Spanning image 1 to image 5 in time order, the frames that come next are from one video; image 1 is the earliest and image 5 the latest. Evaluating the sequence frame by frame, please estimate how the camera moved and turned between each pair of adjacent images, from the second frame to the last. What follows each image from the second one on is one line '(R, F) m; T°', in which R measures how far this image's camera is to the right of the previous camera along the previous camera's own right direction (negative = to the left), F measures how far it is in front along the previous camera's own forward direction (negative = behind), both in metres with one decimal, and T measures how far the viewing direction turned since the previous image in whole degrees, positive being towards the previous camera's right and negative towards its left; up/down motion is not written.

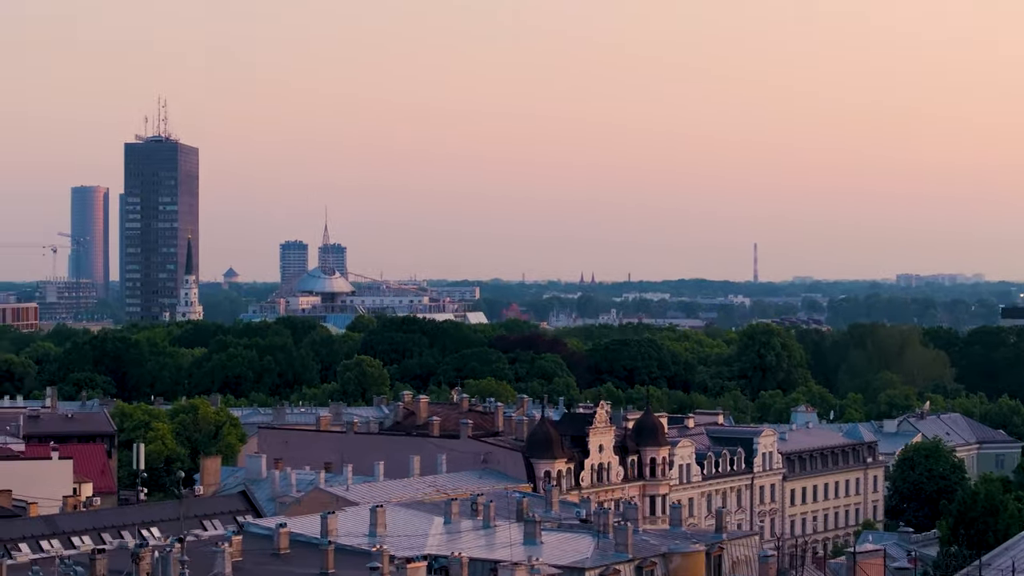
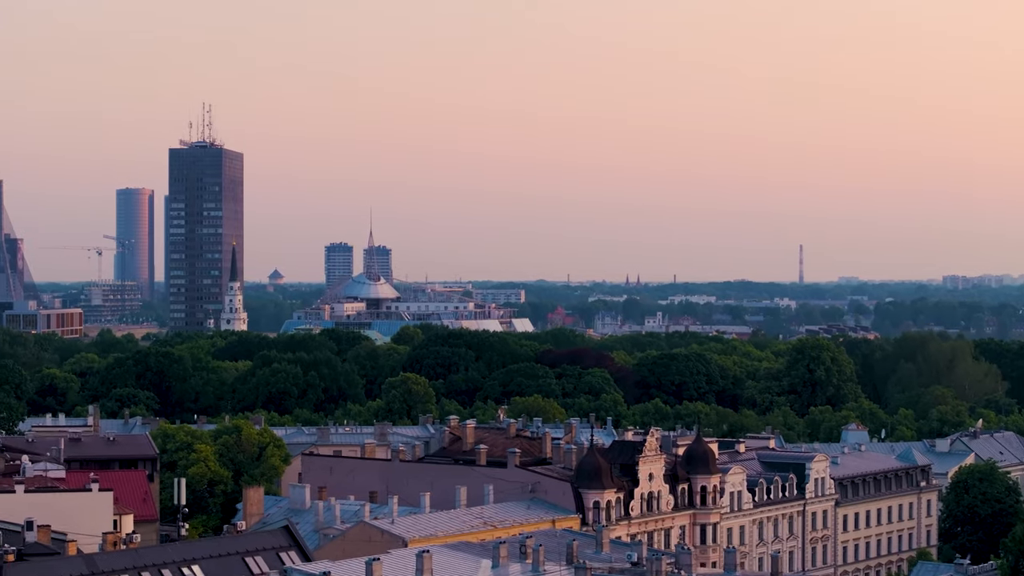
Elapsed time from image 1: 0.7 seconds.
(-0.1, +1.1) m; -1°
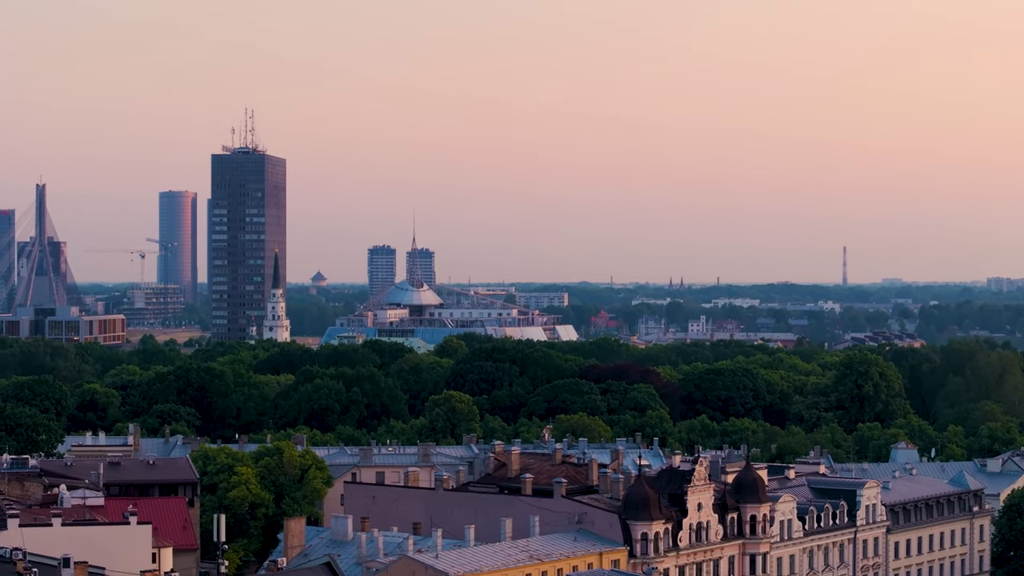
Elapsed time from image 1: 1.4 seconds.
(-0.1, +1.1) m; -1°
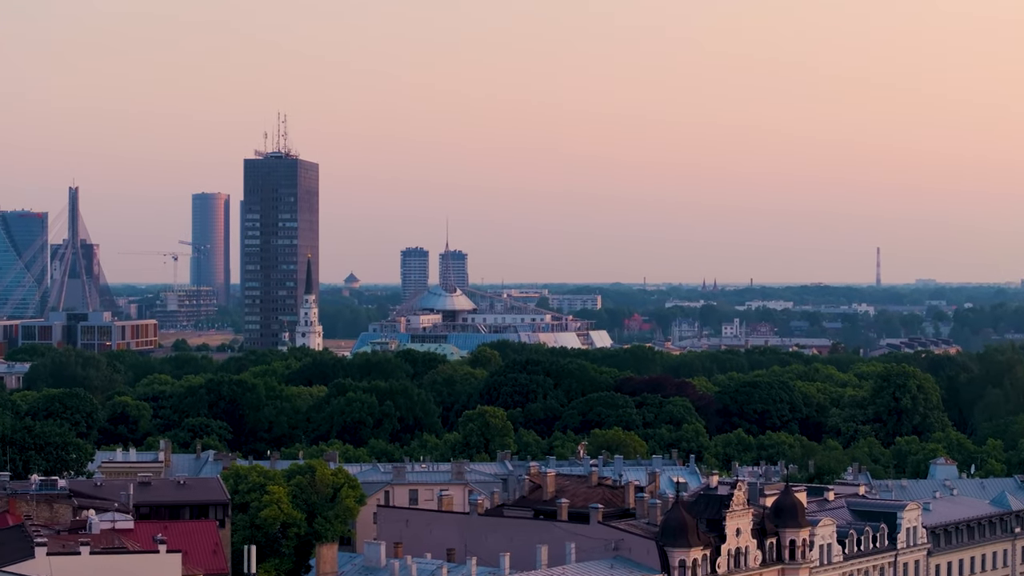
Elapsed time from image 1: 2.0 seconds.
(0.0, +0.9) m; -1°
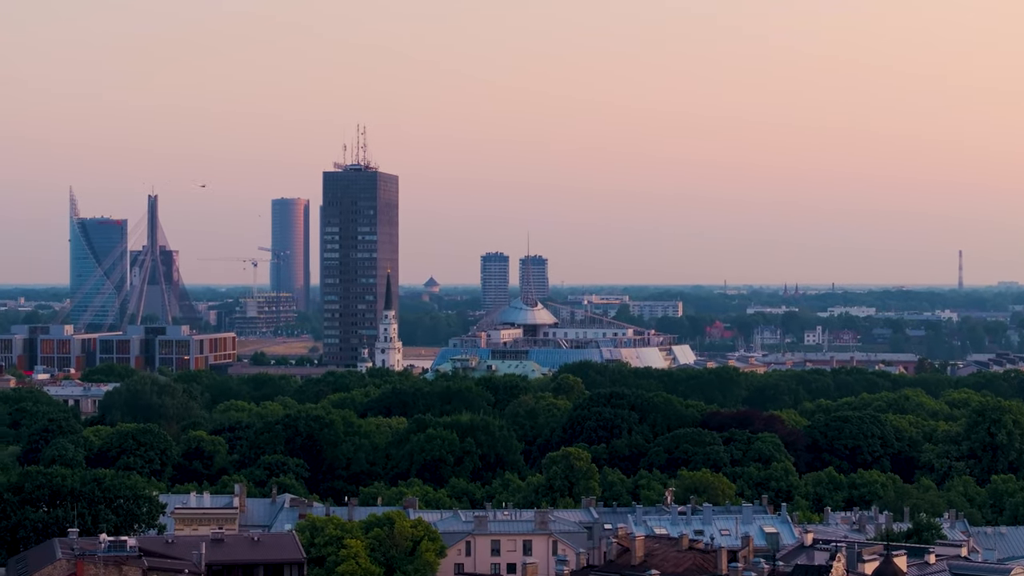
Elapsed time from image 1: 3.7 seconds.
(-0.1, +2.6) m; -1°
